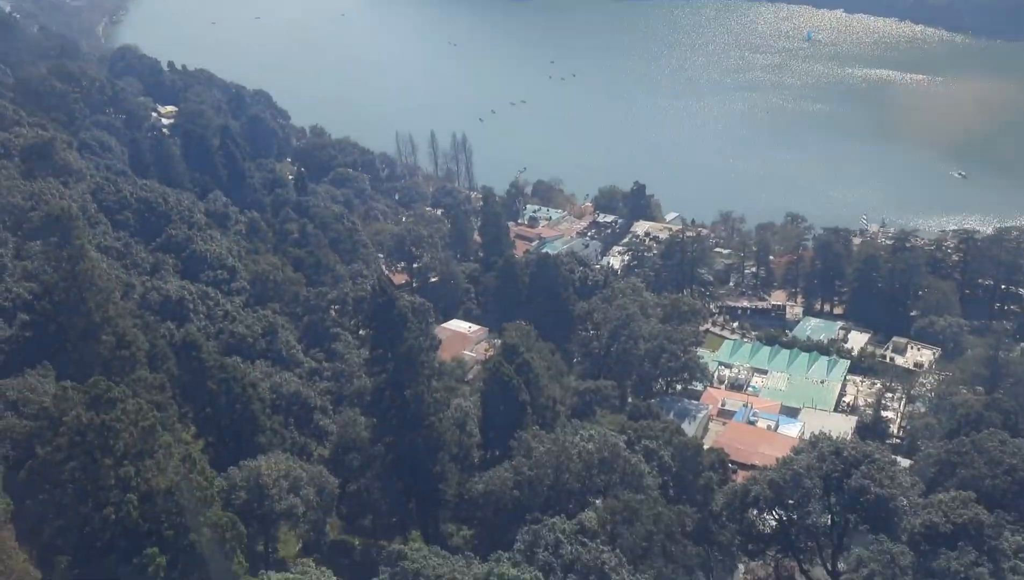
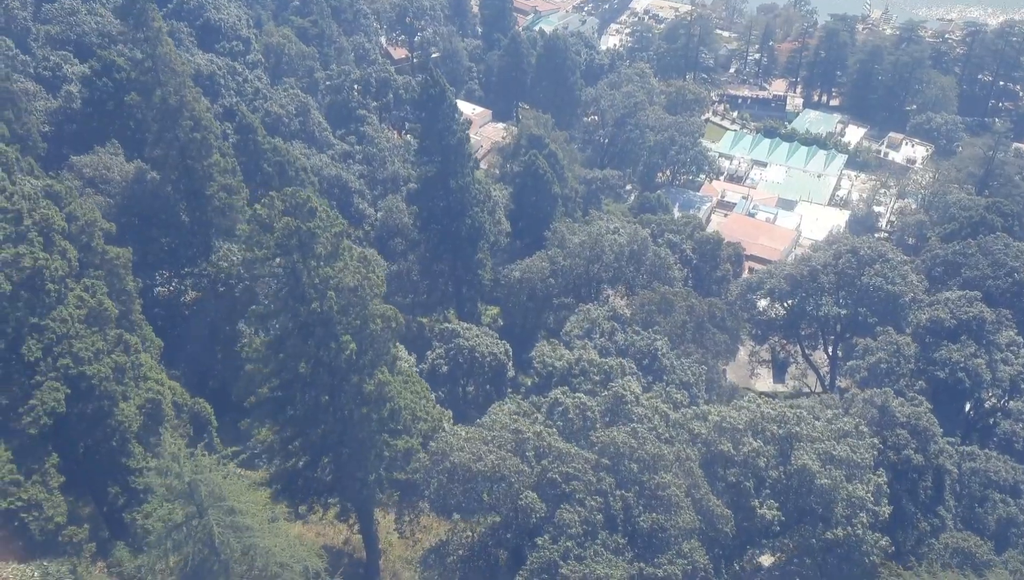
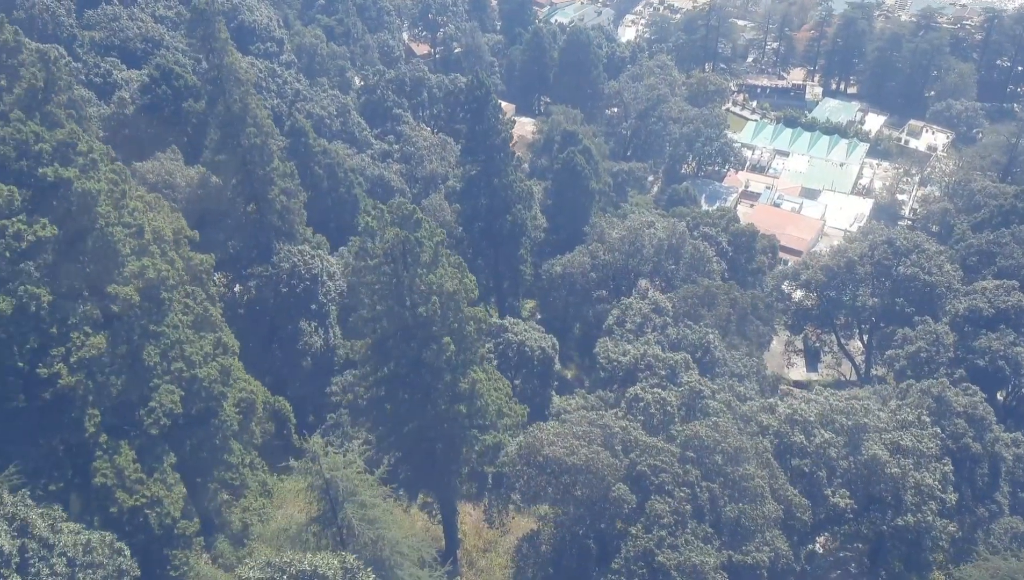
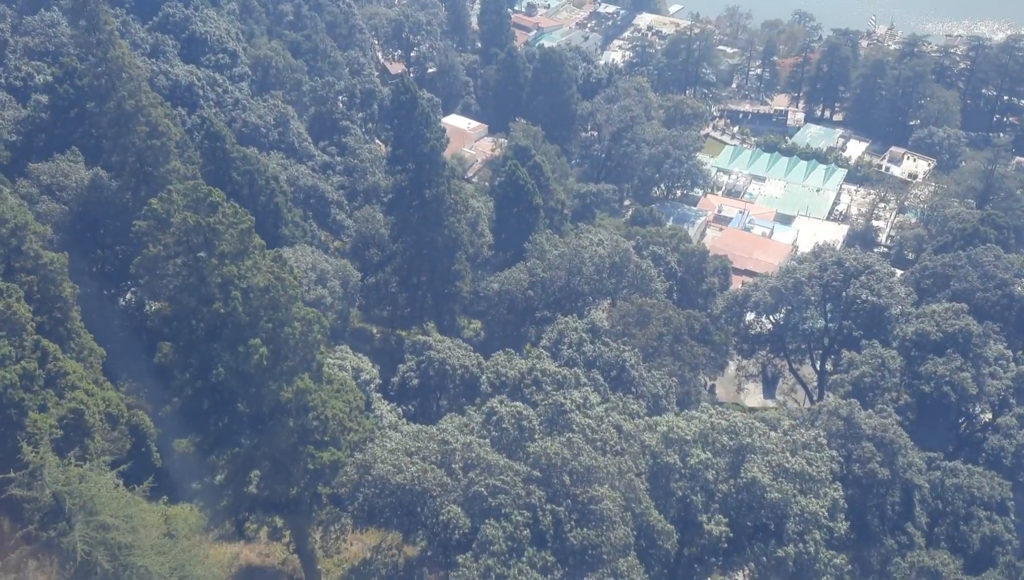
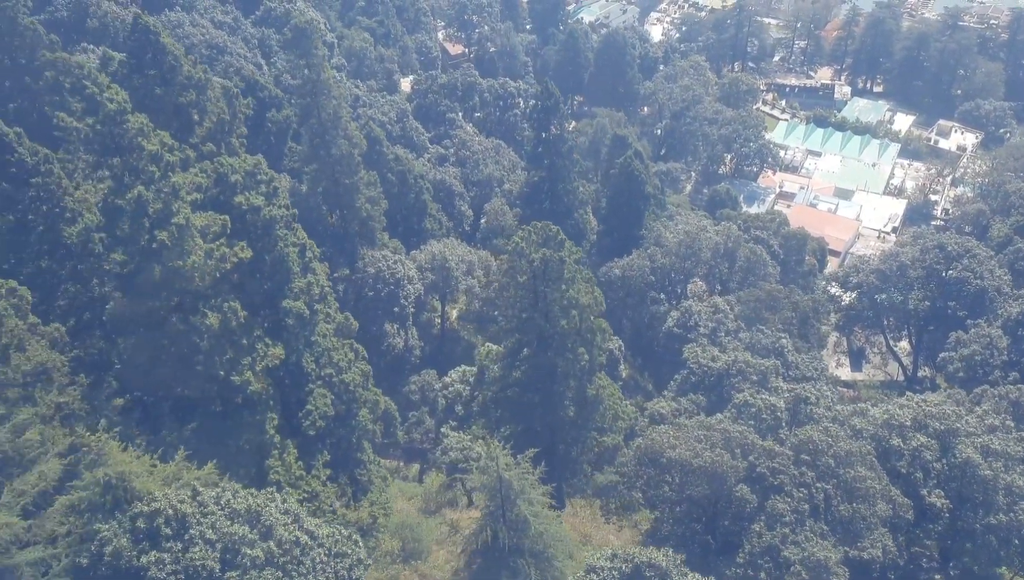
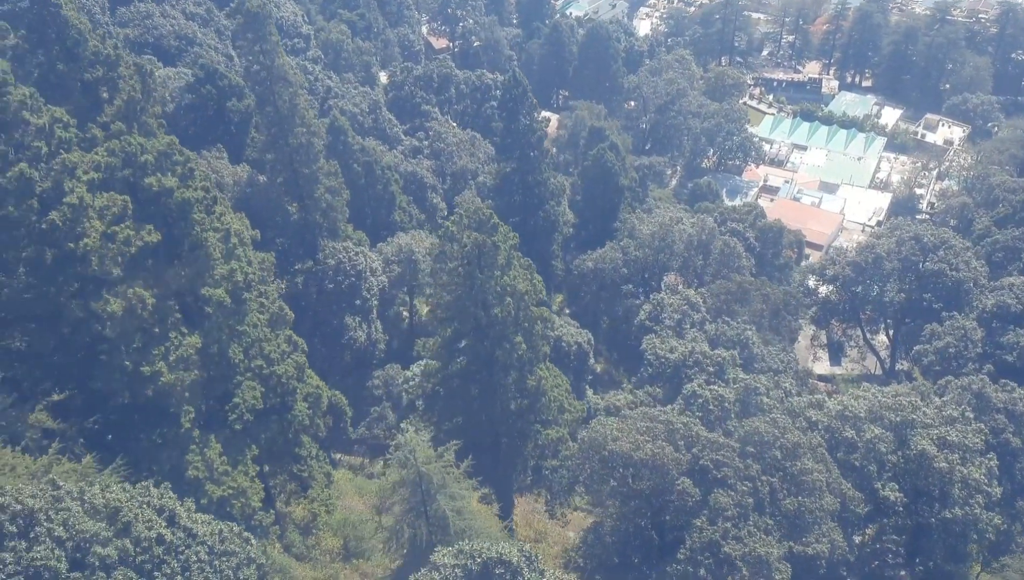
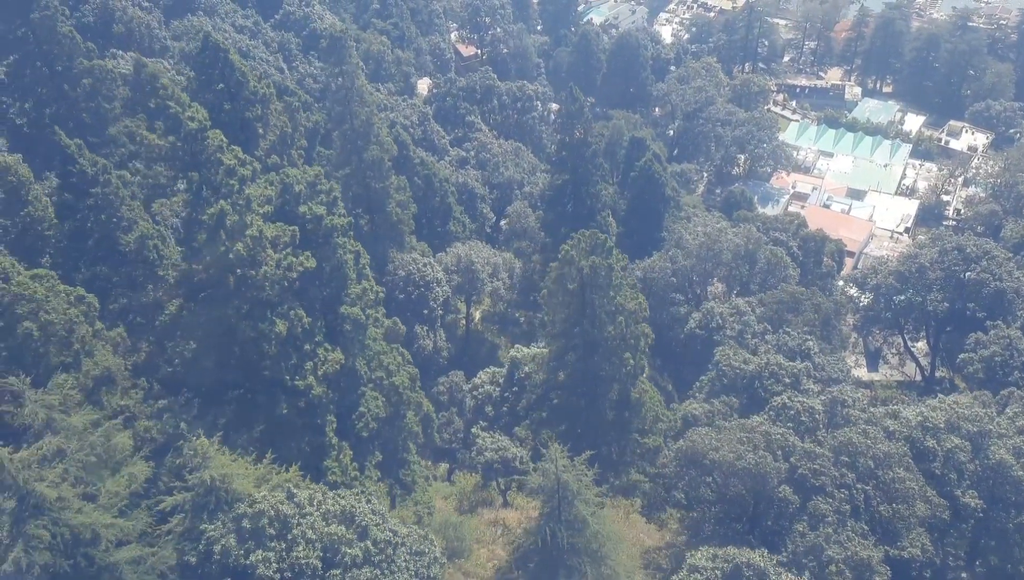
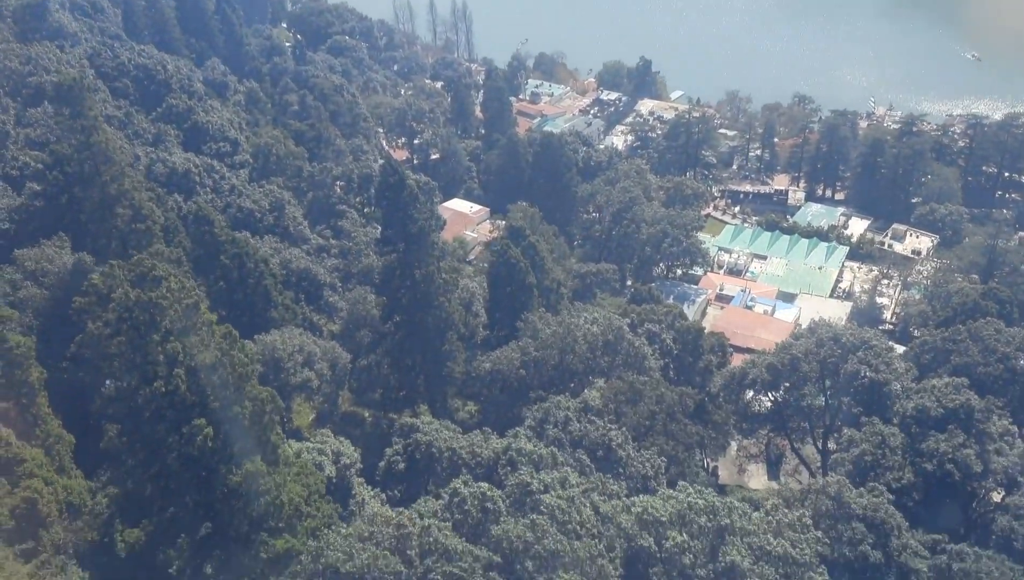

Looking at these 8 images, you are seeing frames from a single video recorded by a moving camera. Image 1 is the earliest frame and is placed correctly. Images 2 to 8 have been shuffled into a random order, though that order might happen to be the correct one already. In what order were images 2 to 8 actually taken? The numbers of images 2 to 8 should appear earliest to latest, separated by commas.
8, 4, 2, 3, 6, 5, 7
